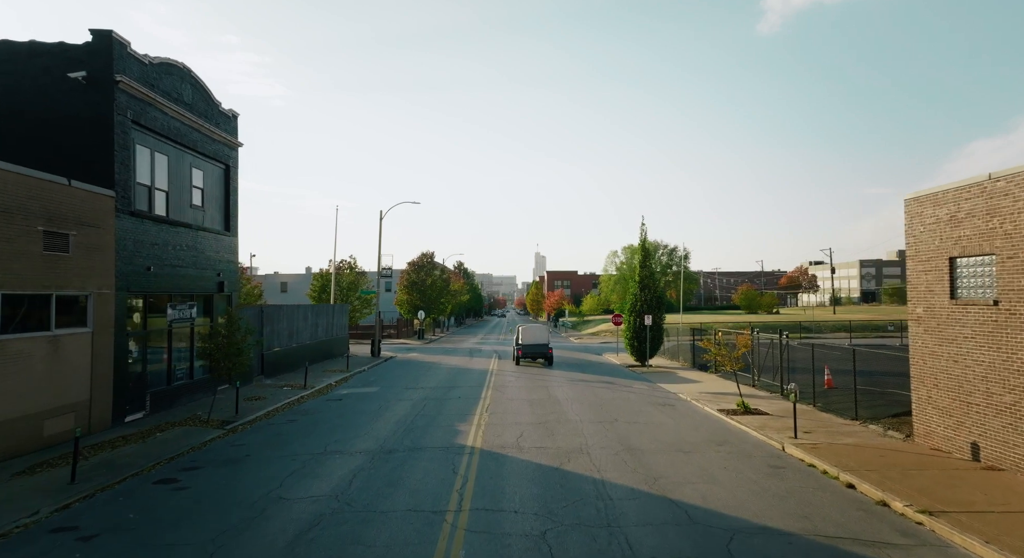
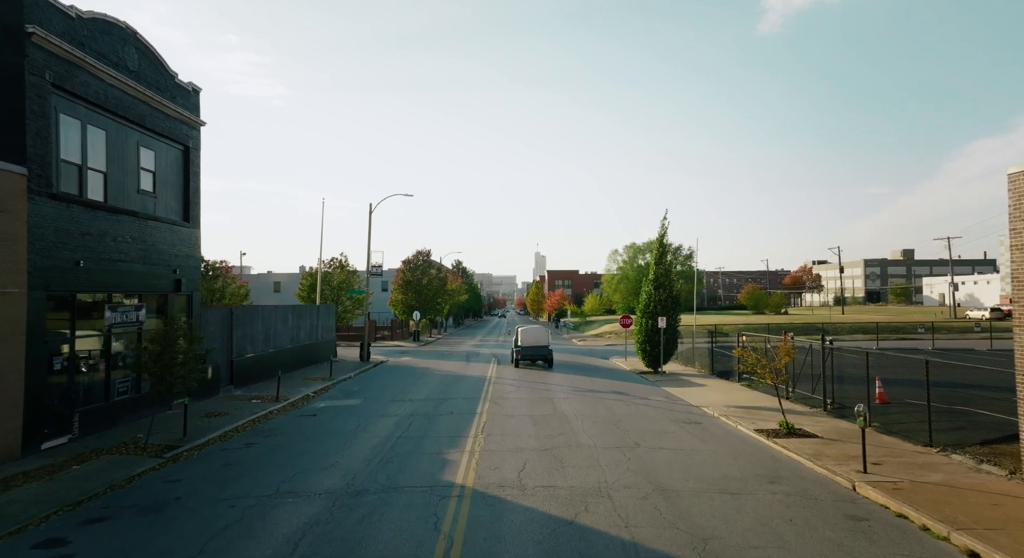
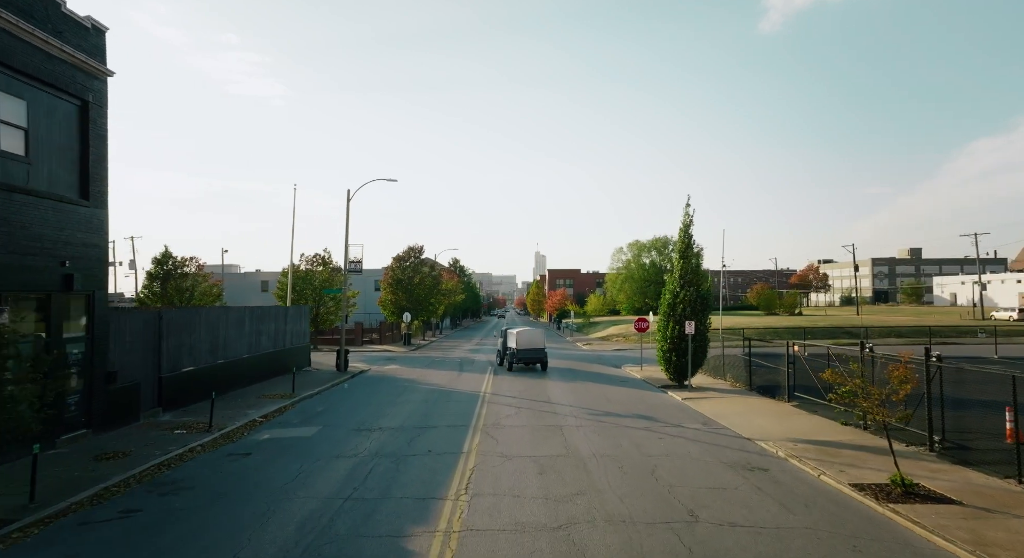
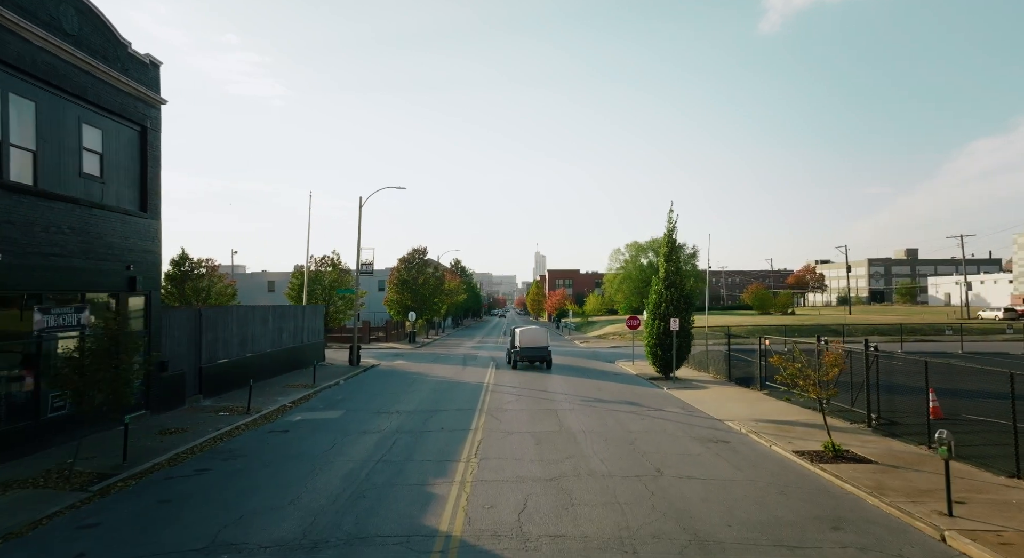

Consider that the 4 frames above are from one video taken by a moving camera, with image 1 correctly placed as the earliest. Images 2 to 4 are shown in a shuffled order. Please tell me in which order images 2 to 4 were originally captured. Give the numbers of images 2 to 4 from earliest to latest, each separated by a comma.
2, 4, 3
